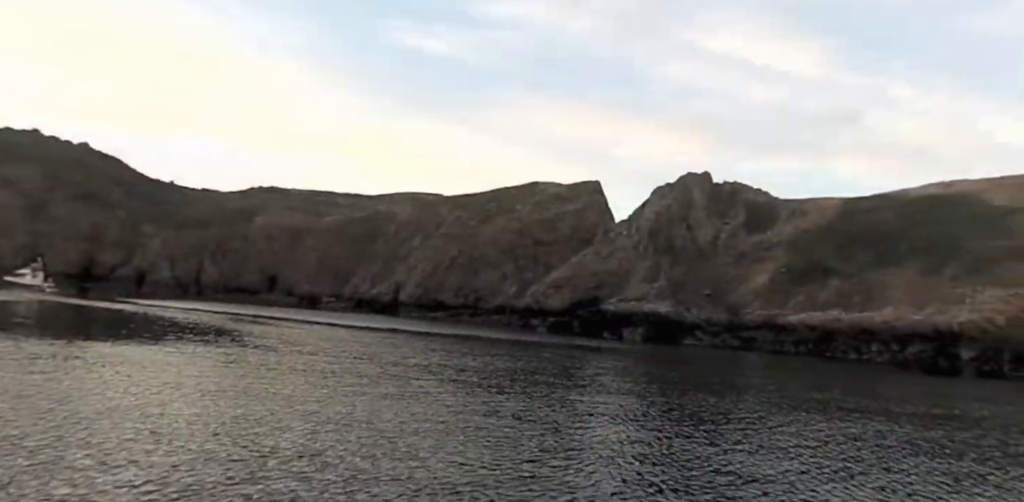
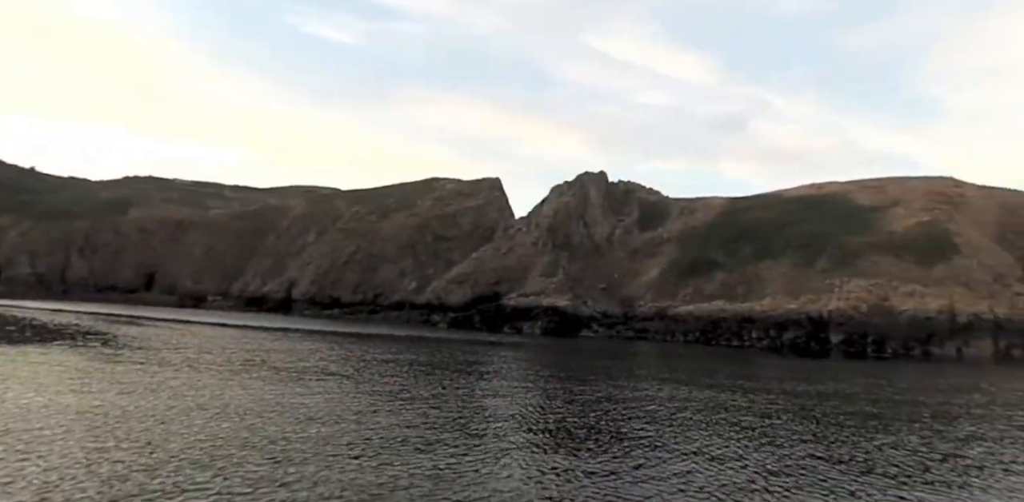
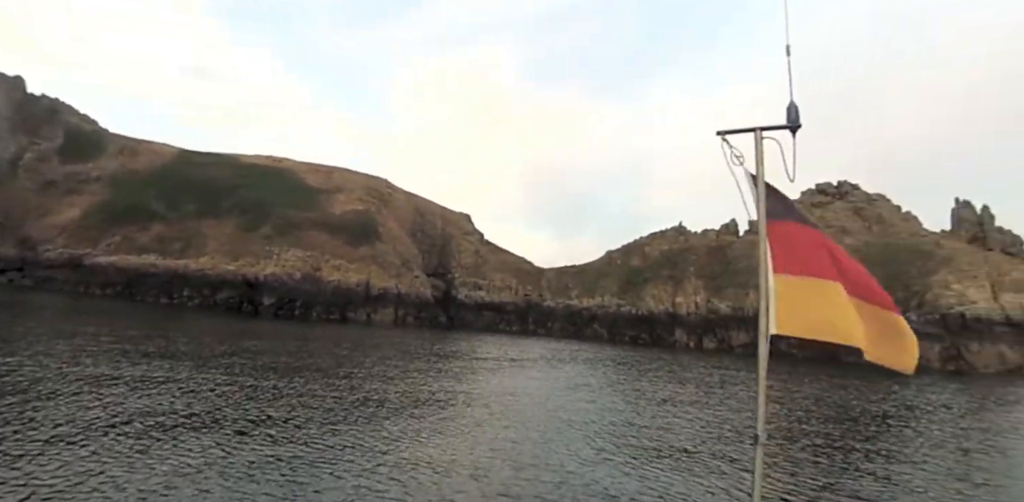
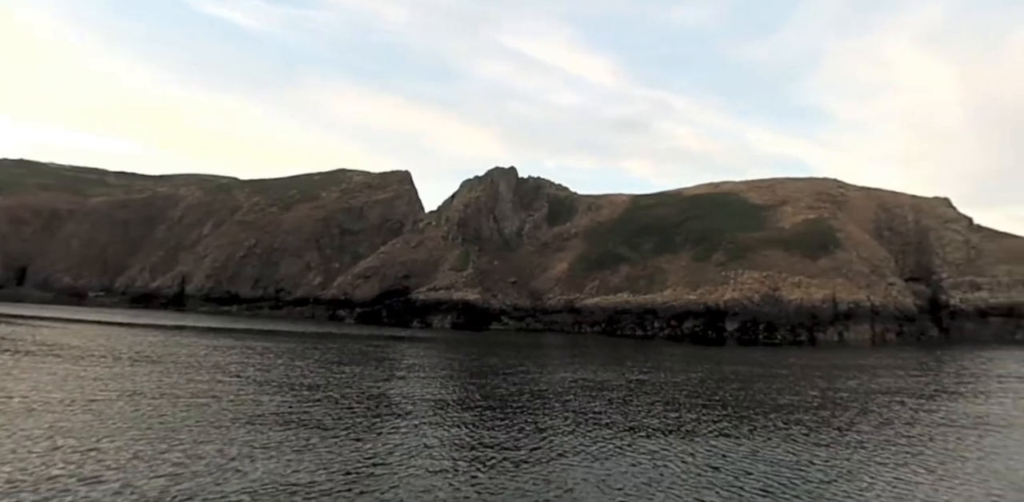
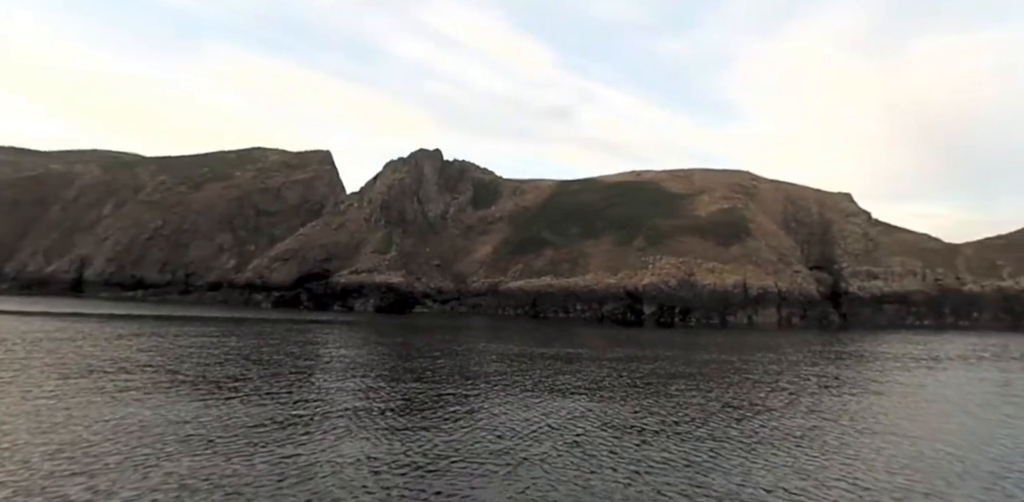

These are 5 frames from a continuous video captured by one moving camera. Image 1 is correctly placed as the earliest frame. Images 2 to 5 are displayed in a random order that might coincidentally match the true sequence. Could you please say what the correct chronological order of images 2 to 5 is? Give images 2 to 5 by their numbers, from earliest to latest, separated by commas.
2, 4, 5, 3
